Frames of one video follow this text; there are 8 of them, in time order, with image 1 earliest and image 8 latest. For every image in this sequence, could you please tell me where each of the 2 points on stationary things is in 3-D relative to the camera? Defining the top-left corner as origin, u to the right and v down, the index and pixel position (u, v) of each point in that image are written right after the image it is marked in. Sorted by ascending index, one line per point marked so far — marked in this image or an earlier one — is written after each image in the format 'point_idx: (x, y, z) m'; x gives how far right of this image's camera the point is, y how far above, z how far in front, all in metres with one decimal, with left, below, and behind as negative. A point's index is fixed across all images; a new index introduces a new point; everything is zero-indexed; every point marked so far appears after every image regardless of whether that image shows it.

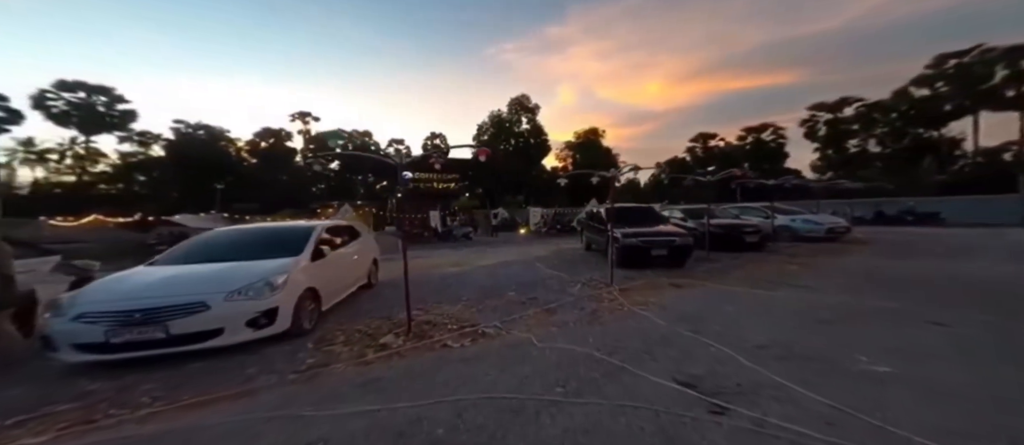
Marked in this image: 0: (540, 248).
0: (+1.2, -1.2, +15.3) m
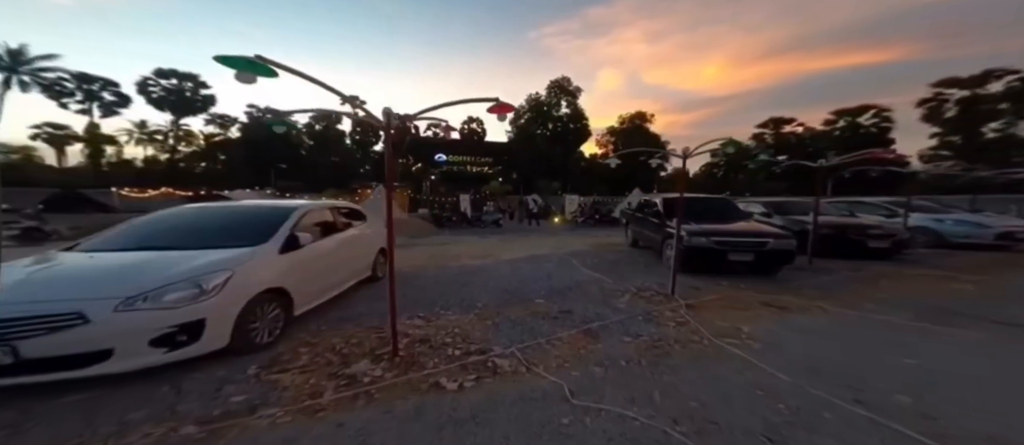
0: (+2.5, -0.8, +13.6) m
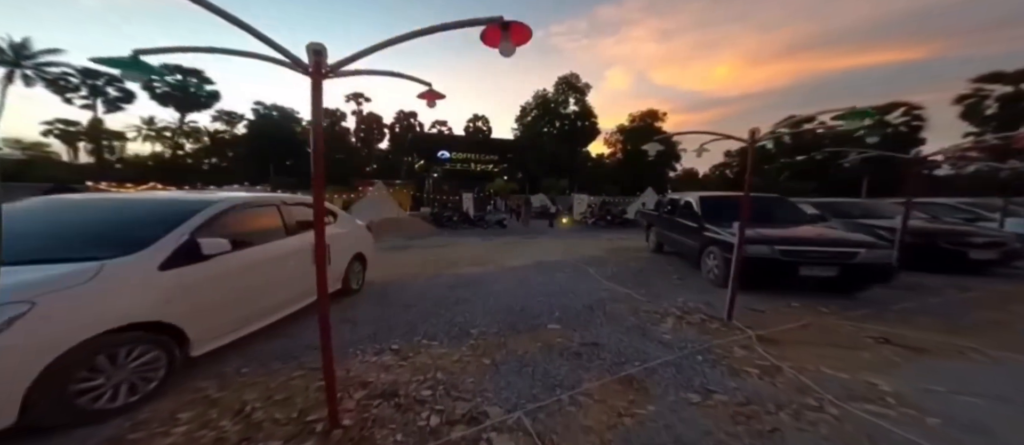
0: (+2.7, -0.8, +12.2) m
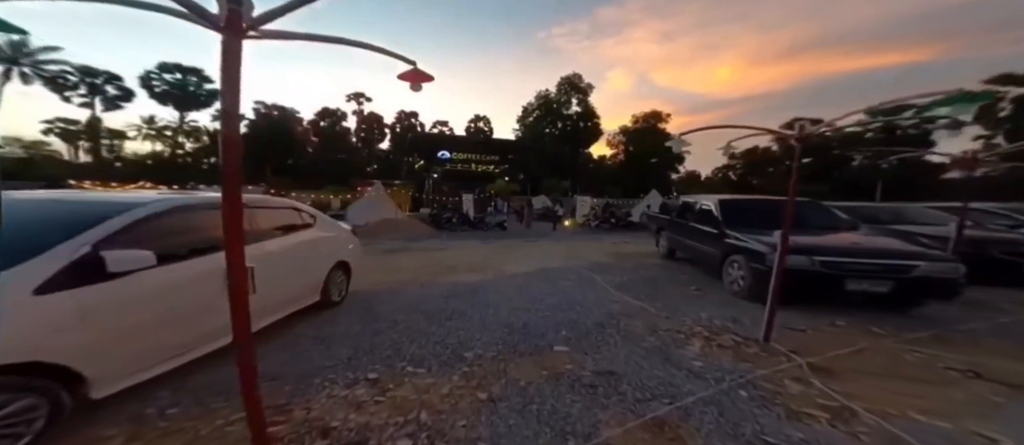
0: (+2.7, -0.9, +11.5) m
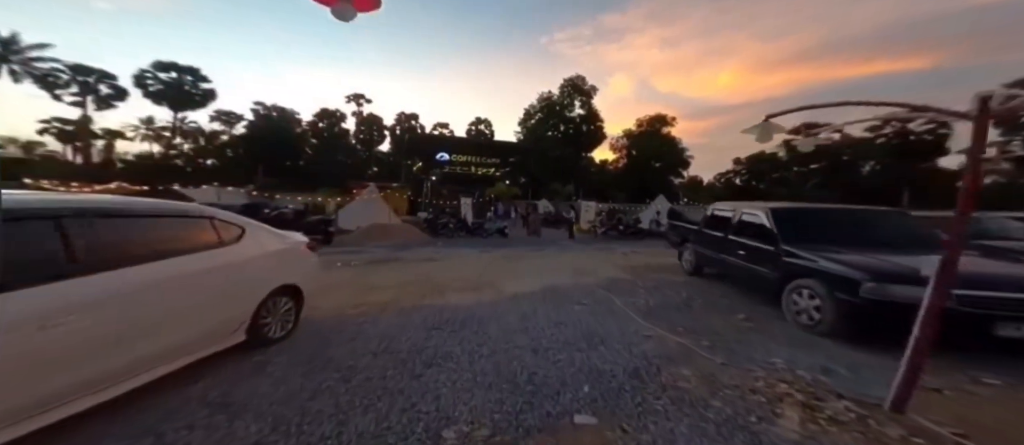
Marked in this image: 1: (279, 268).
0: (+2.8, -1.1, +10.3) m
1: (-2.6, -0.4, +3.9) m
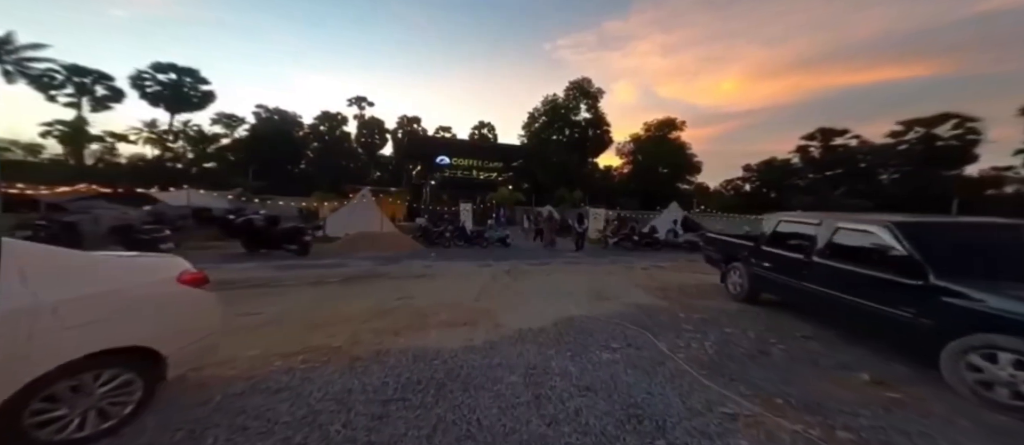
0: (+2.8, -1.4, +8.8) m
1: (-2.6, -0.6, +2.4) m
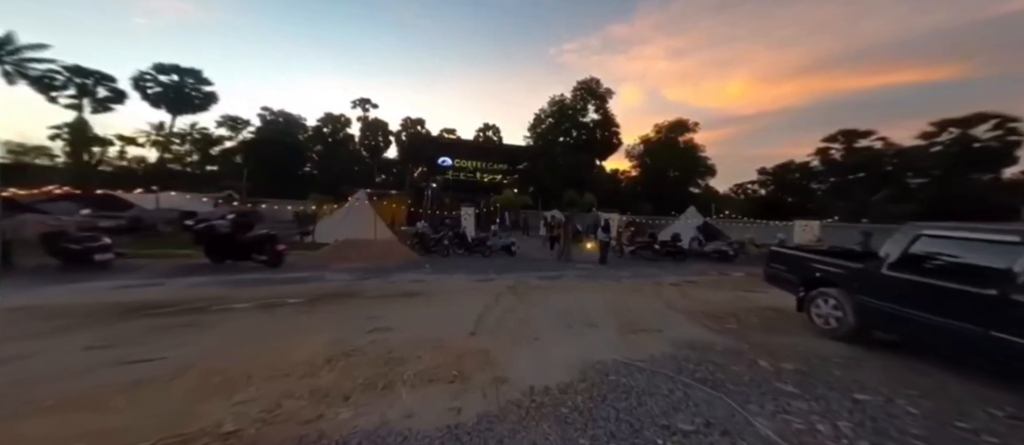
0: (+3.0, -1.5, +7.2) m
1: (-2.5, -0.6, +1.0) m
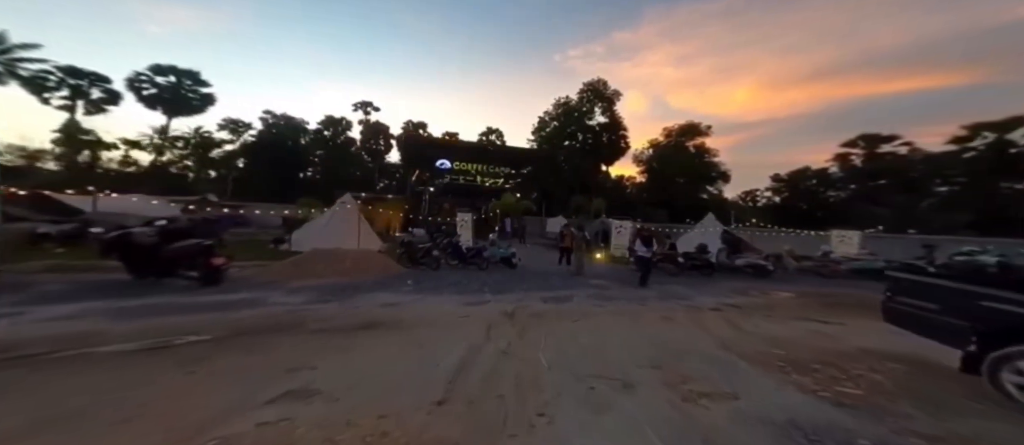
0: (+2.9, -1.7, +5.4) m
1: (-2.6, -0.6, -0.8) m
